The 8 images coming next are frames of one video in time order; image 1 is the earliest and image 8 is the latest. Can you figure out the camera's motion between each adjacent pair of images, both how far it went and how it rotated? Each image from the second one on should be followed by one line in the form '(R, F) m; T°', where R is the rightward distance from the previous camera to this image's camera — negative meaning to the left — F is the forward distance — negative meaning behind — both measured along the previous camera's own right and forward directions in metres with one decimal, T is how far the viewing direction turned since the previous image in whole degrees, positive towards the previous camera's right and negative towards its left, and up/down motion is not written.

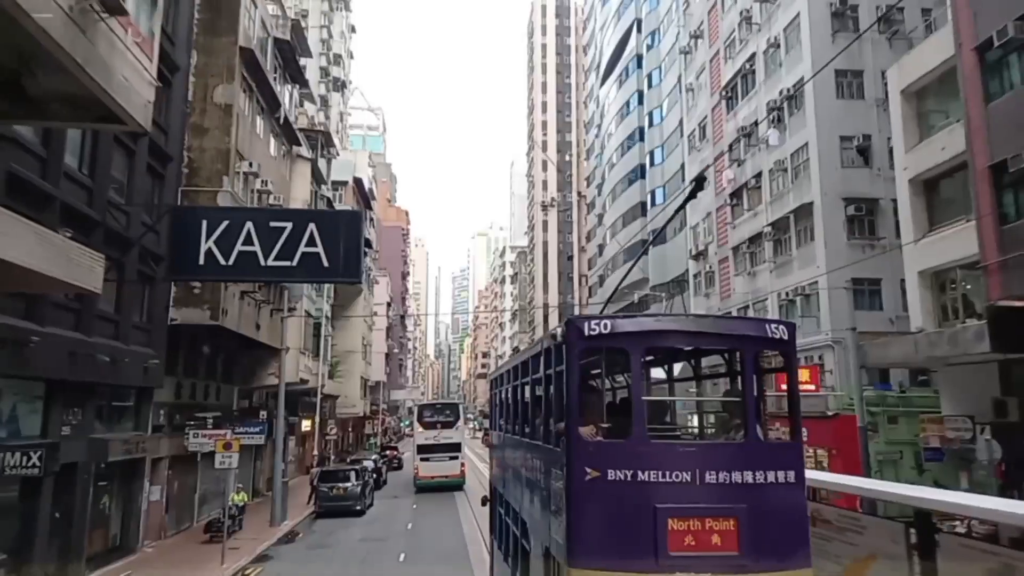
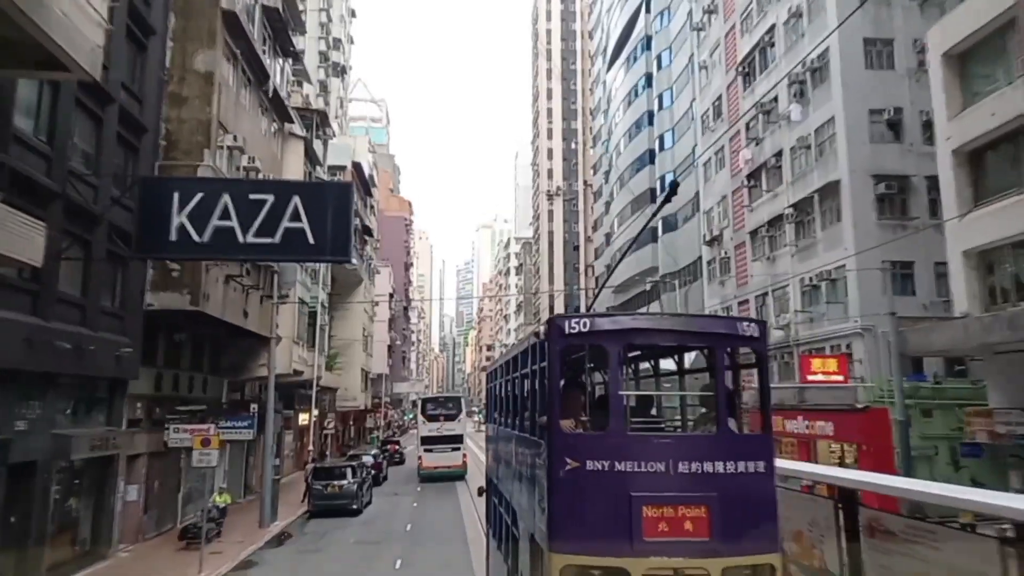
(-0.1, +1.7) m; 0°
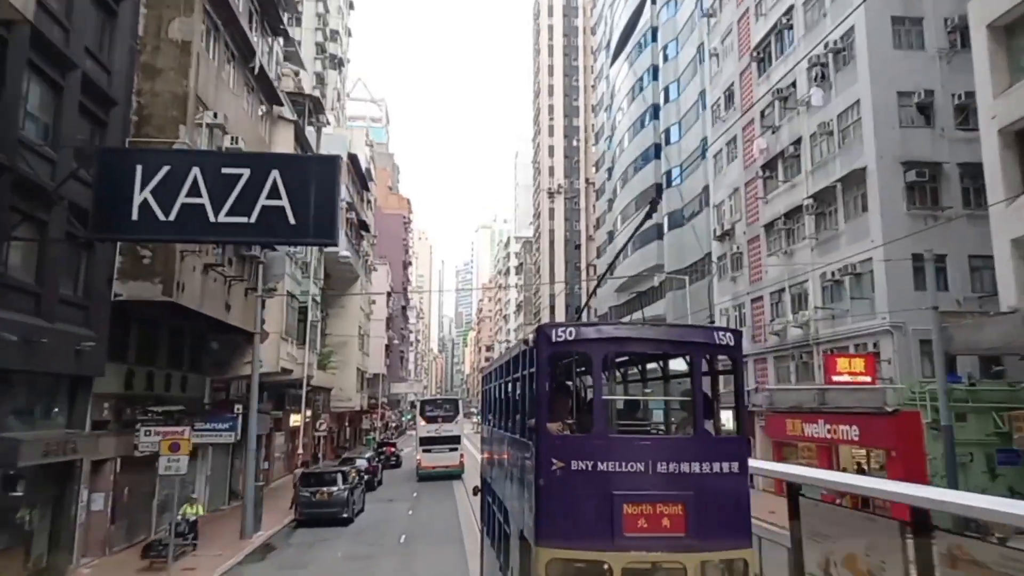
(-0.1, +1.7) m; 0°
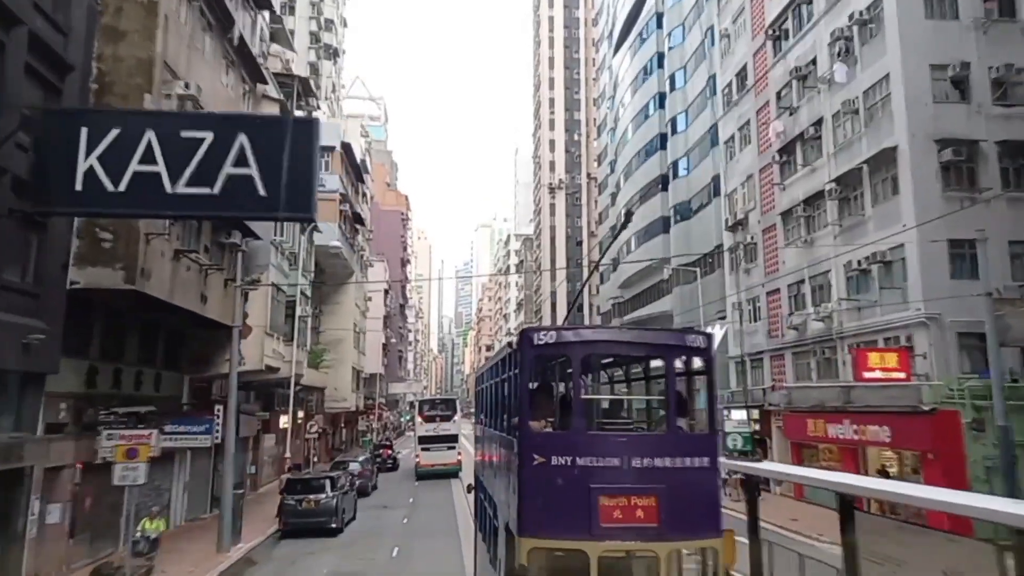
(-0.1, +1.8) m; 0°
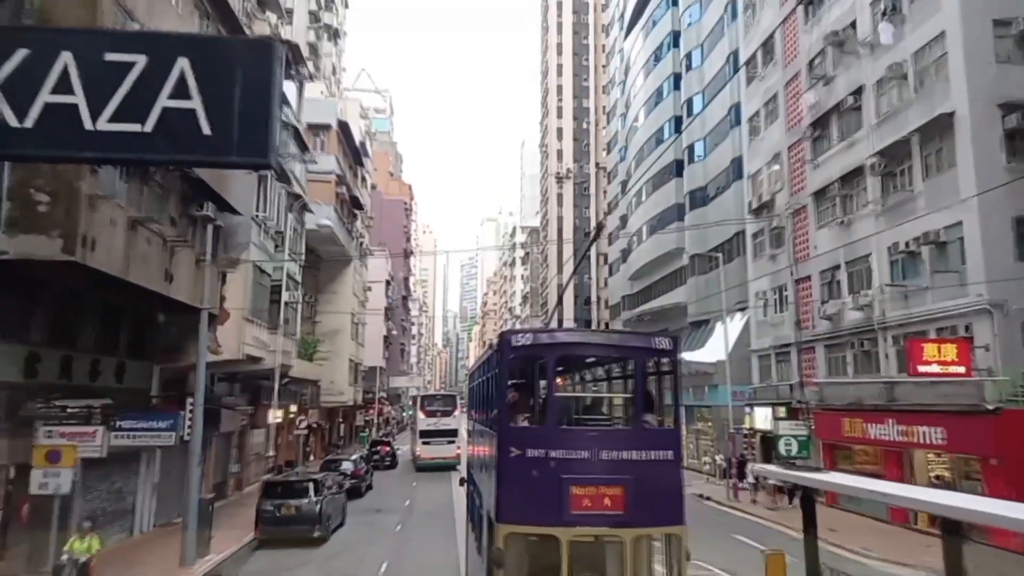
(0.0, +2.4) m; 0°
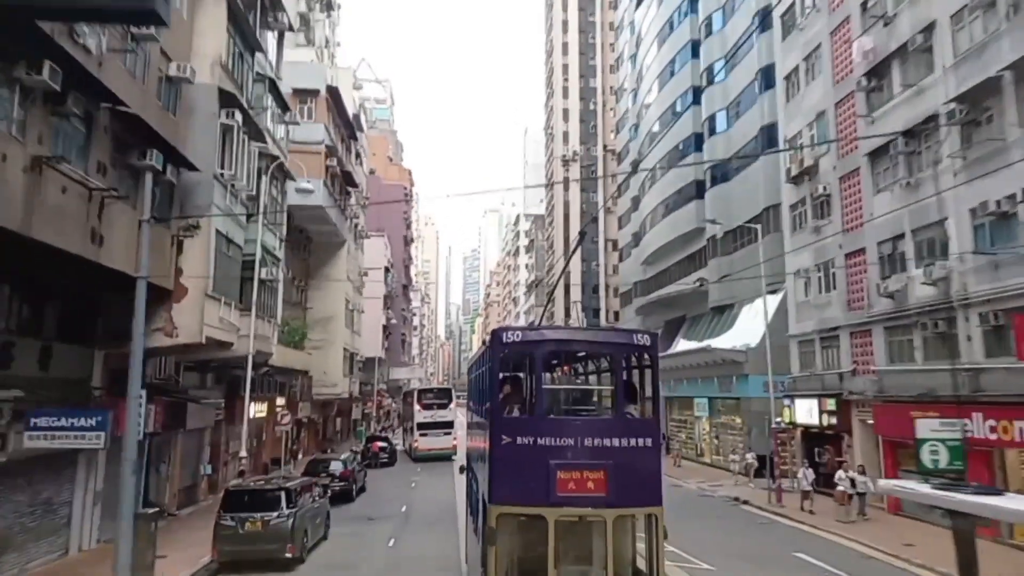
(-0.3, +3.5) m; 0°
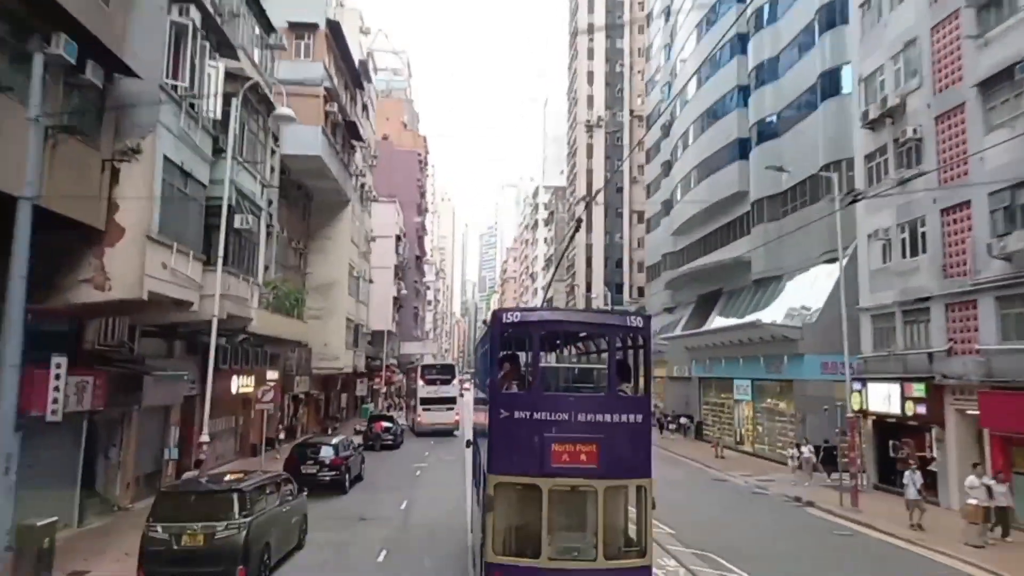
(-0.2, +4.1) m; -1°
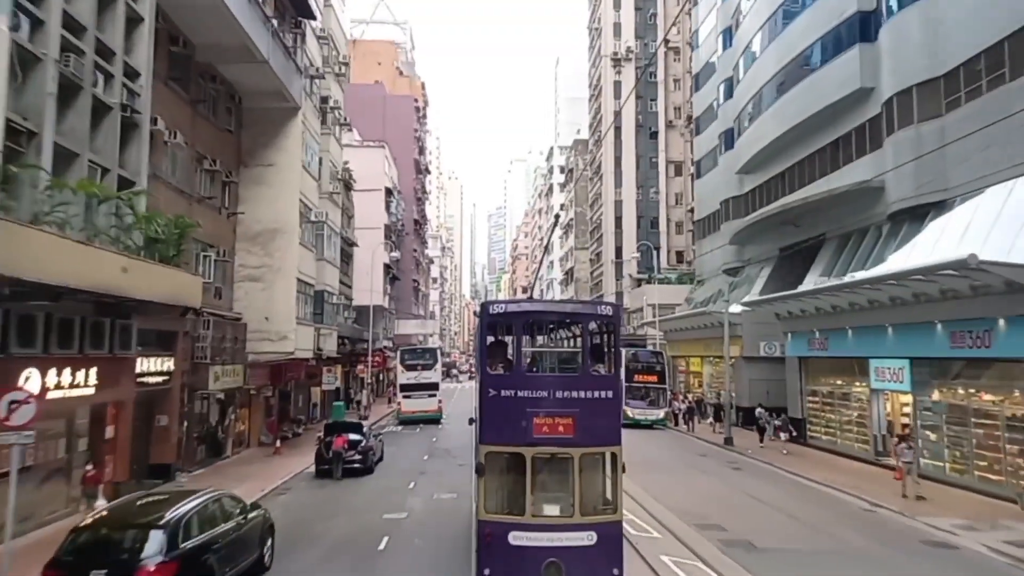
(-0.6, +12.2) m; -1°
